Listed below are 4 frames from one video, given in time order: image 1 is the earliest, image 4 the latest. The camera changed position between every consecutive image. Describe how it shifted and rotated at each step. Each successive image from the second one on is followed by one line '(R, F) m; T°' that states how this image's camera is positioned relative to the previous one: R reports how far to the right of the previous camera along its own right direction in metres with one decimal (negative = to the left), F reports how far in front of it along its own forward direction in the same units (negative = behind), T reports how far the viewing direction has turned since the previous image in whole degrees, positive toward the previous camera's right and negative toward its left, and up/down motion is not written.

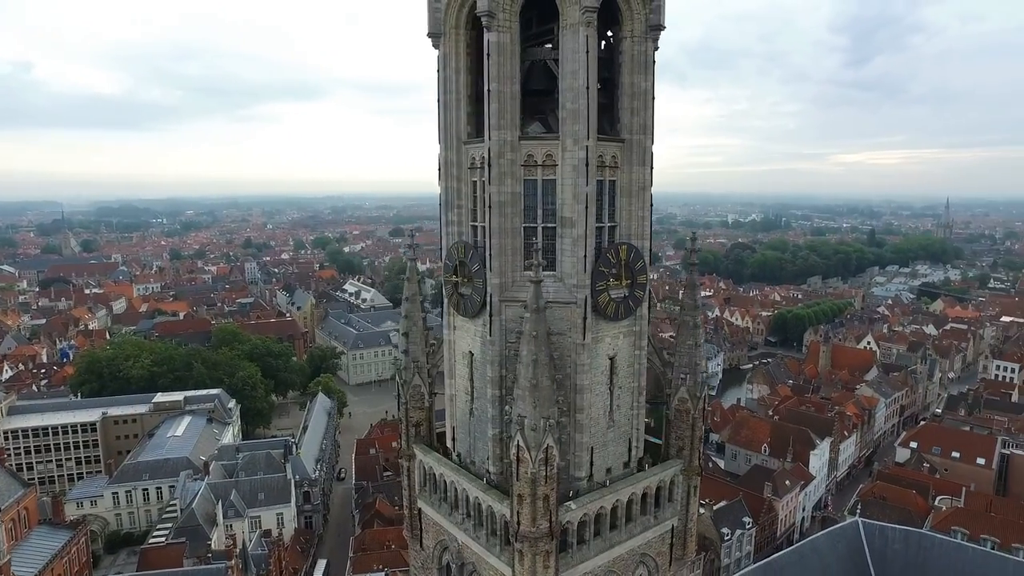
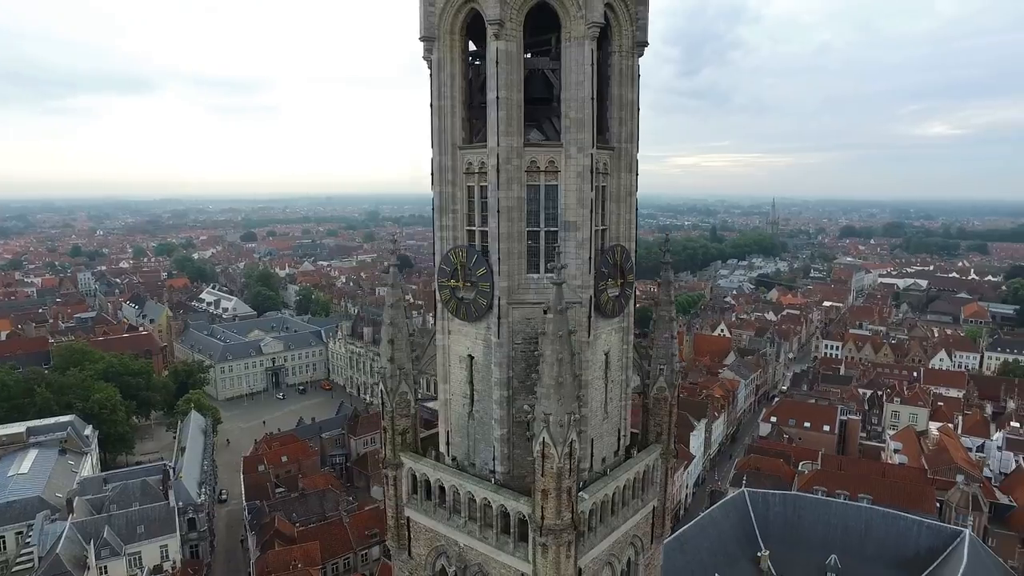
(-2.4, 0.0) m; +12°
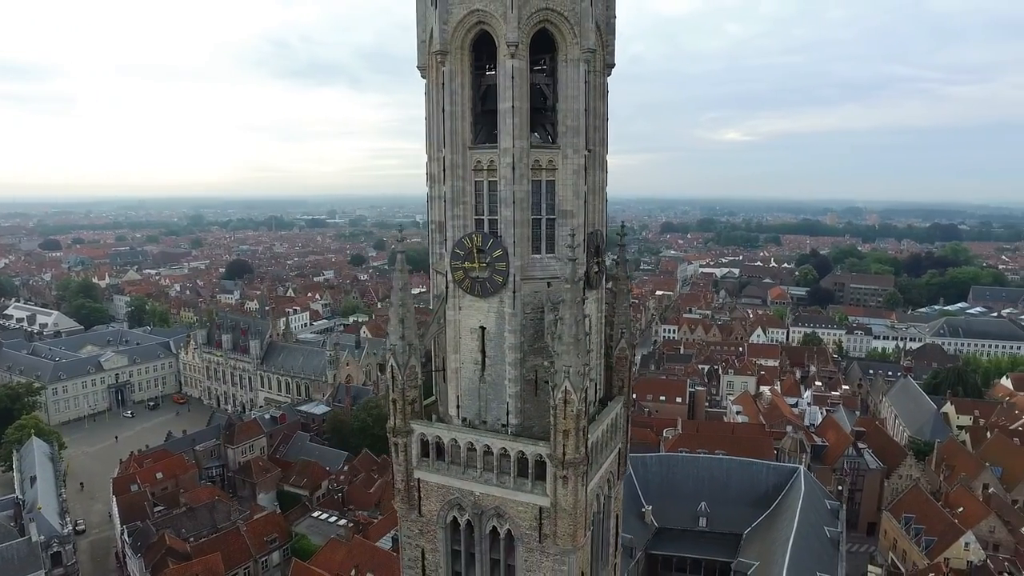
(-3.3, -1.6) m; +14°
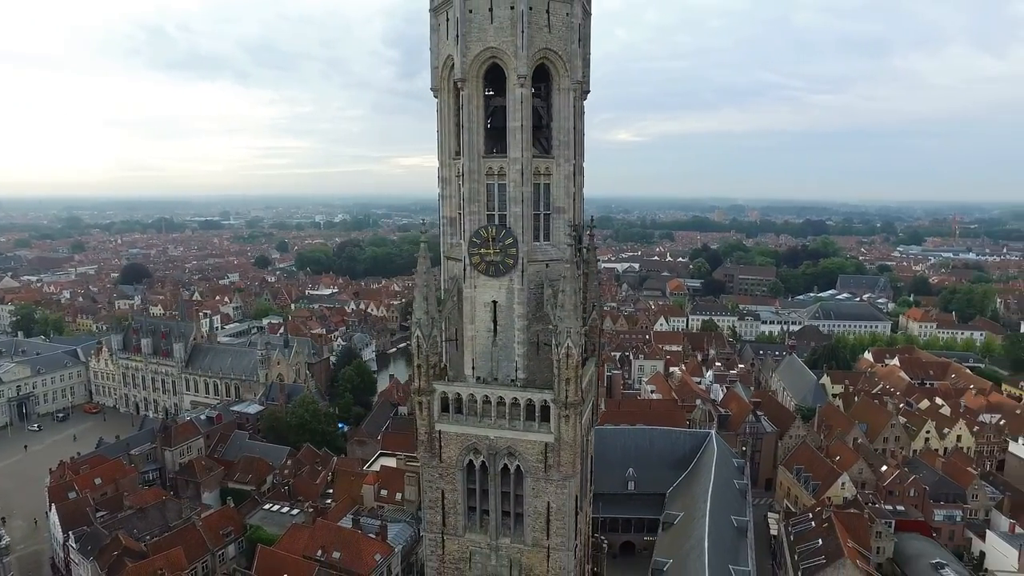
(-2.6, -3.1) m; +8°
